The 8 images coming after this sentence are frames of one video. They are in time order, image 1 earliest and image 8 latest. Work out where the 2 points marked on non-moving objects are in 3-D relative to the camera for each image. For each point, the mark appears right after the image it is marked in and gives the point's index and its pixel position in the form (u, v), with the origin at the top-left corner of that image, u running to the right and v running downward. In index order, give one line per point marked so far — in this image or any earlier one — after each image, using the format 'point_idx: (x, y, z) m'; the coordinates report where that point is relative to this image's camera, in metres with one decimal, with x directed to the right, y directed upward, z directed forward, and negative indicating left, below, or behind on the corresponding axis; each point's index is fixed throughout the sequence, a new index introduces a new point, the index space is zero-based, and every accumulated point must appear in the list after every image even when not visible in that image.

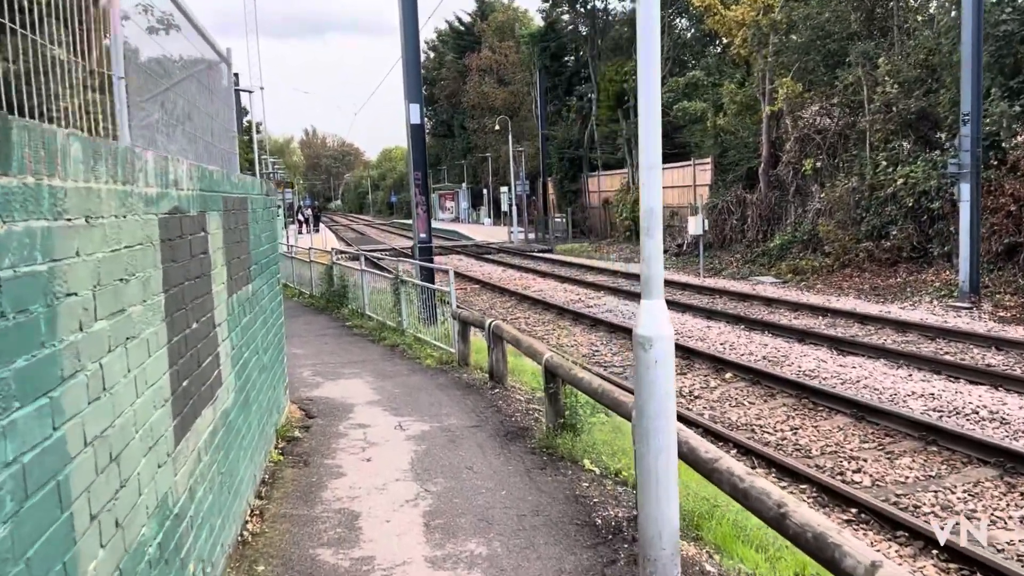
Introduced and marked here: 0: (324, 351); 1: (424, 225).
0: (-2.3, -0.8, +10.1) m
1: (-1.3, +0.9, +12.0) m
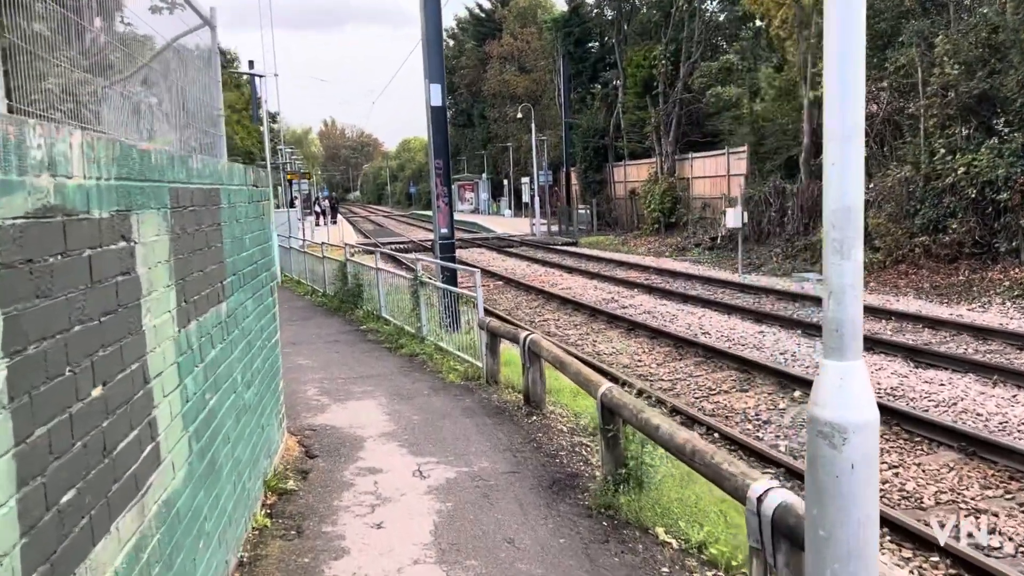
0: (-1.9, -0.8, +8.9) m
1: (-0.9, +0.9, +10.8) m
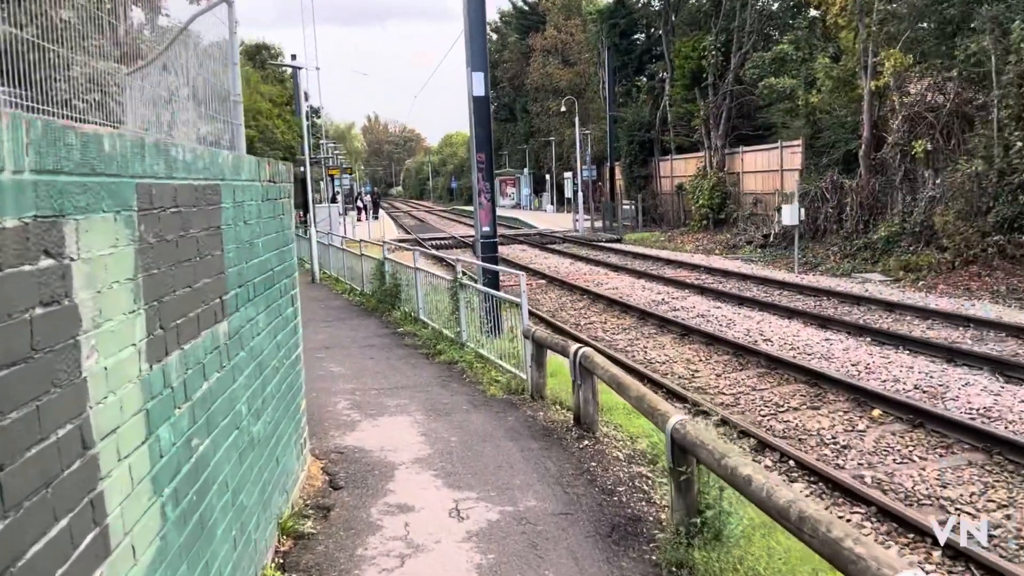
0: (-1.5, -0.8, +8.3) m
1: (-0.3, +0.8, +10.2) m
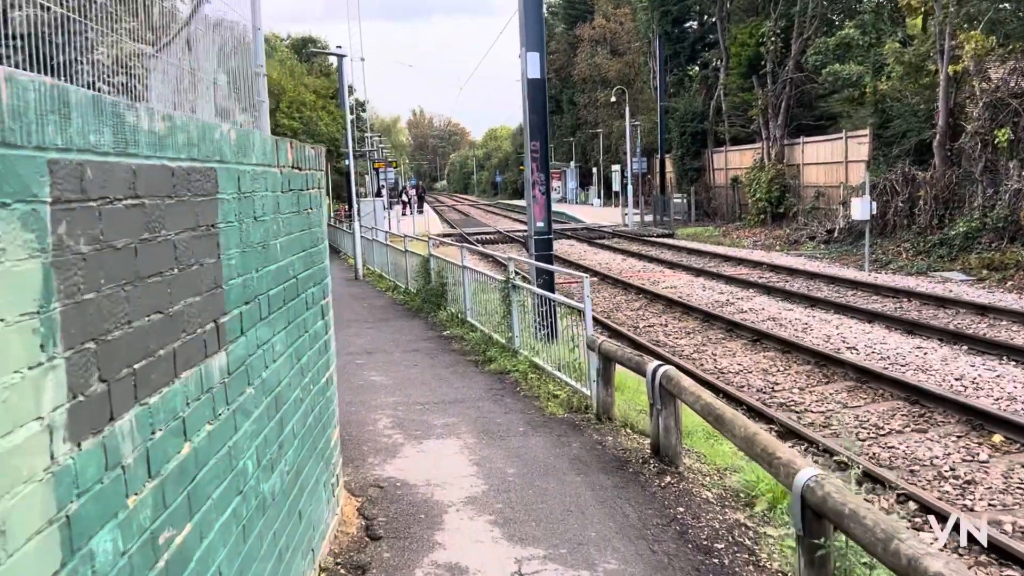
0: (-0.9, -0.9, +7.5) m
1: (+0.3, +0.8, +9.3) m
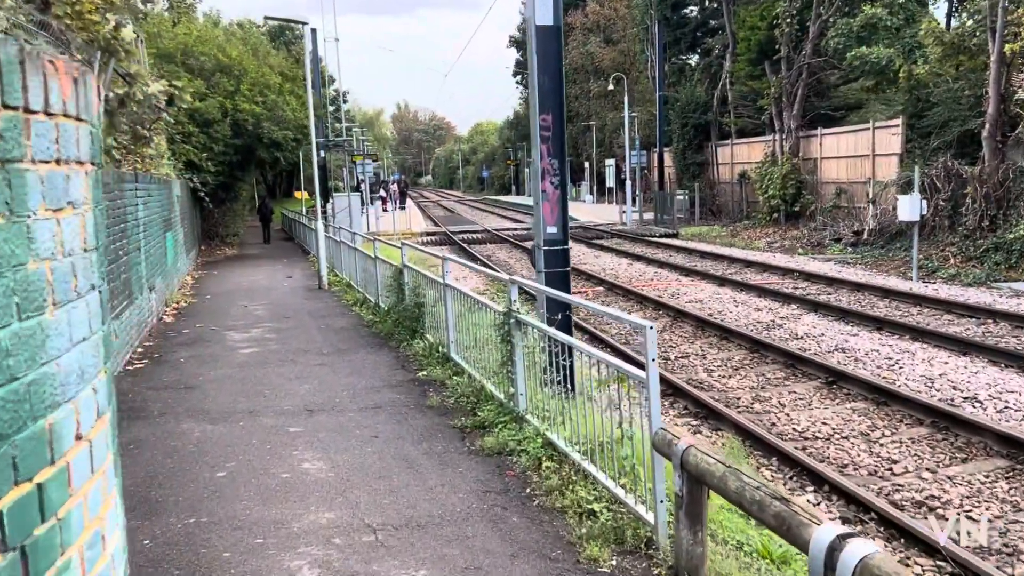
0: (-0.9, -1.1, +4.9) m
1: (+0.3, +0.6, +6.7) m
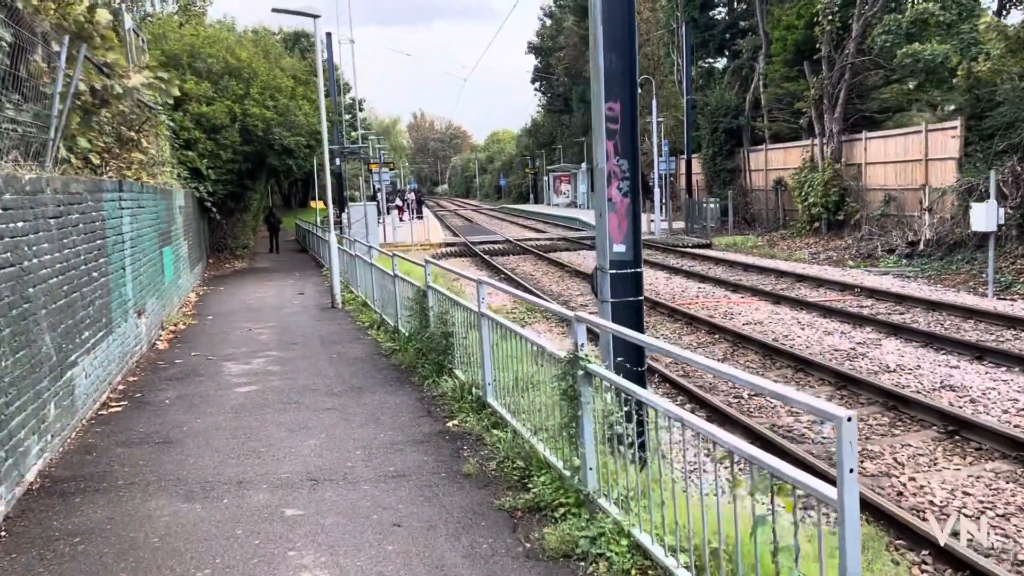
0: (-0.6, -1.3, +3.5) m
1: (+0.7, +0.4, +5.3) m
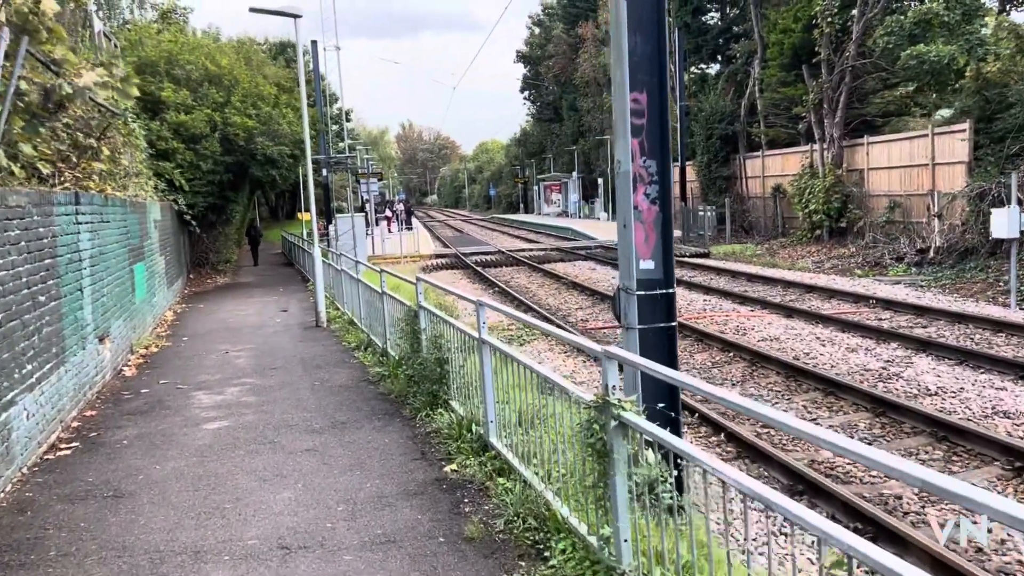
0: (-0.5, -1.4, +2.7) m
1: (+0.7, +0.2, +4.5) m
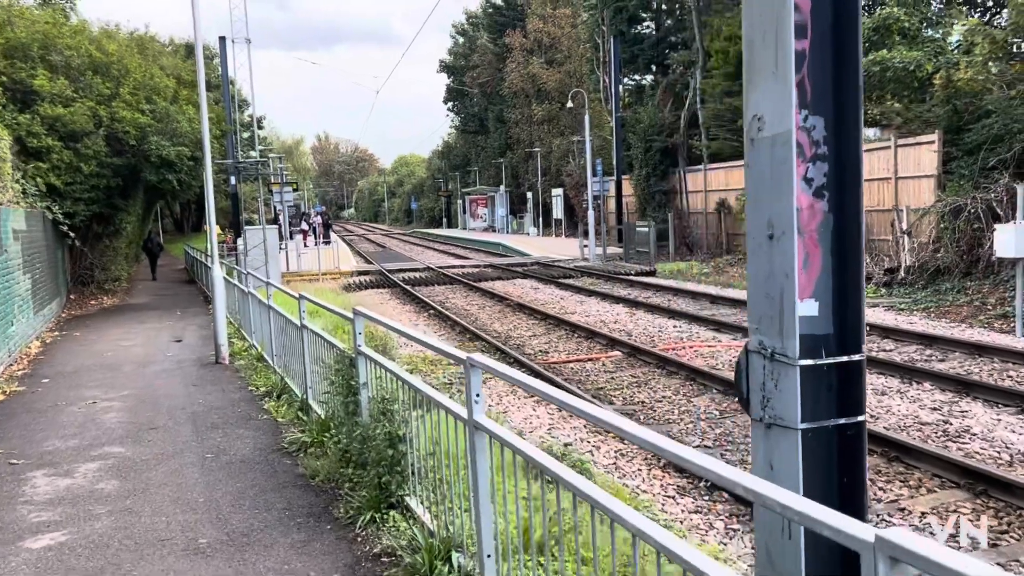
0: (-0.1, -1.6, +0.5) m
1: (+0.9, +0.1, +2.4) m
